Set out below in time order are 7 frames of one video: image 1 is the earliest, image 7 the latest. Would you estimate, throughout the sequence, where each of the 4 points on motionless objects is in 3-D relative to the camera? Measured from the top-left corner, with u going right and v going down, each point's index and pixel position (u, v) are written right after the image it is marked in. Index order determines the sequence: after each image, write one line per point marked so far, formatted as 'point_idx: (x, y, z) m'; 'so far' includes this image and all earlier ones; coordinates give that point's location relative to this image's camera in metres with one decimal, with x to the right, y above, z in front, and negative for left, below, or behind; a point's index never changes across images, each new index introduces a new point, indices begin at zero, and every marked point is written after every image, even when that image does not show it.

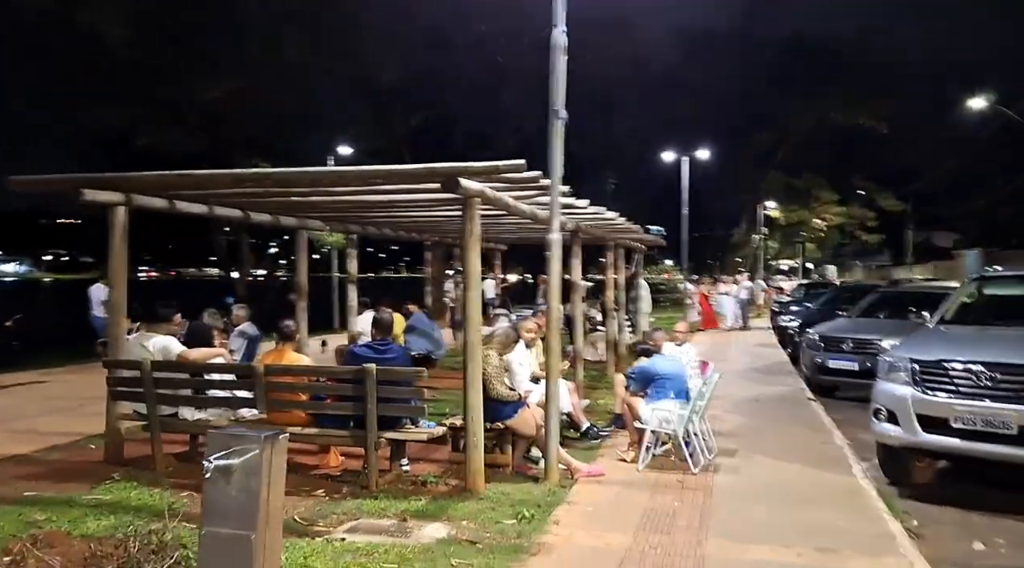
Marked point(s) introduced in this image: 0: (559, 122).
0: (+0.4, +1.3, +7.3) m
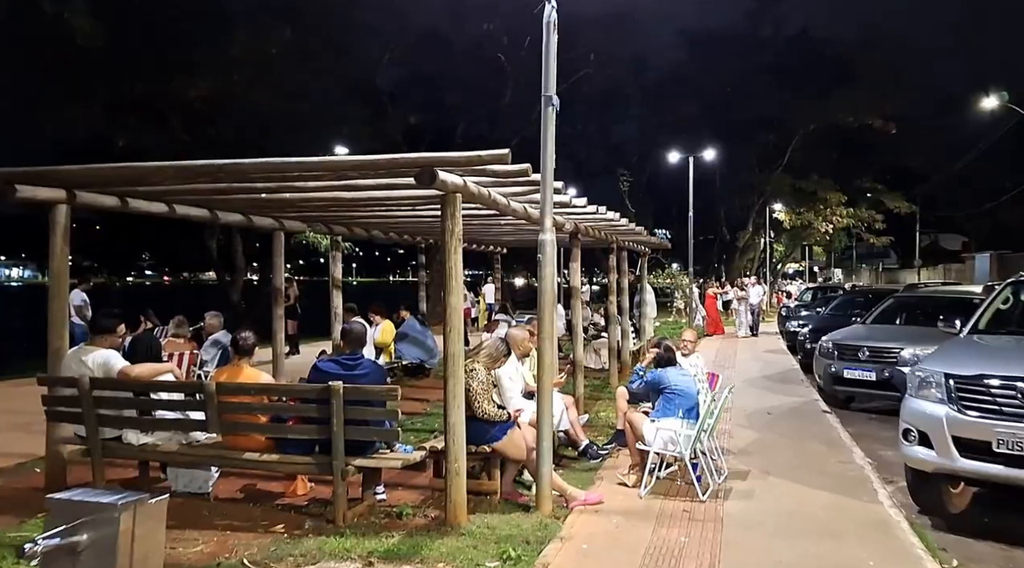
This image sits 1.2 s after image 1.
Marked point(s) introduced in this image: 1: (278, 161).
0: (+0.3, +1.3, +6.5) m
1: (-1.5, +0.8, +6.0) m
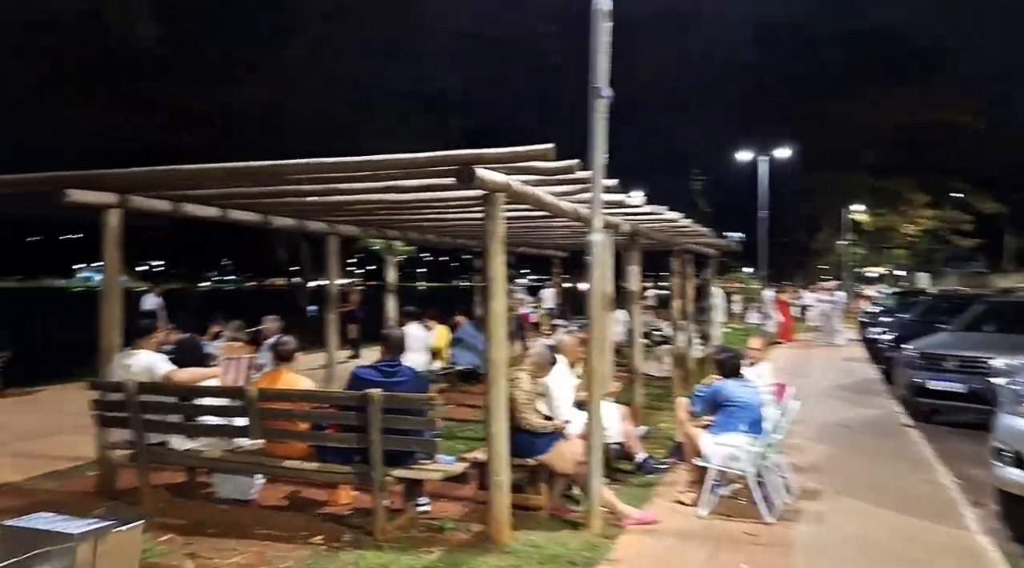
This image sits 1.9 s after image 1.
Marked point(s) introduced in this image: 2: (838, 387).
0: (+0.6, +1.3, +6.2) m
1: (-1.2, +0.8, +5.8) m
2: (+5.4, -1.7, +15.0) m
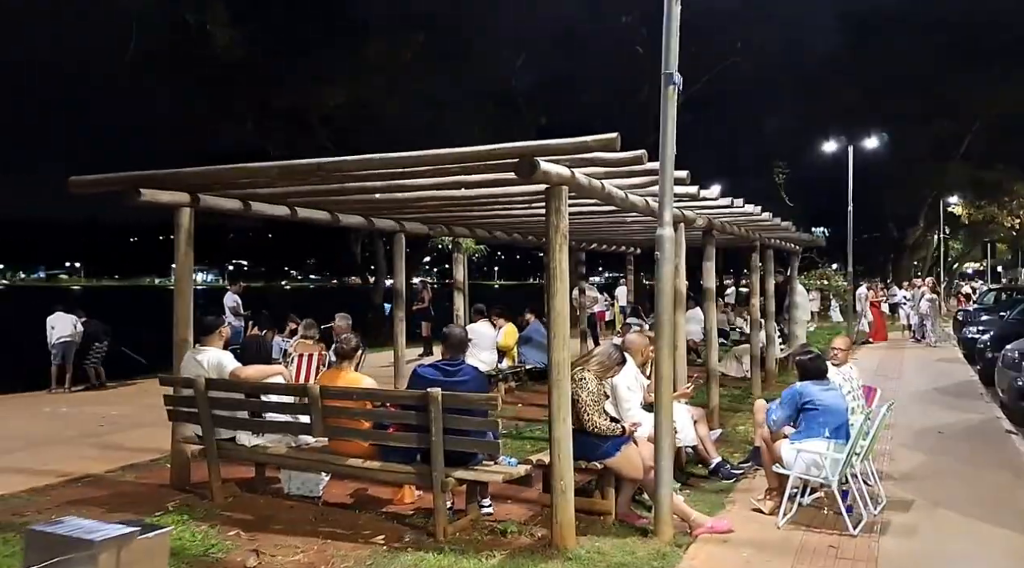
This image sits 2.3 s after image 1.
0: (+1.0, +1.3, +5.9) m
1: (-0.8, +0.8, +5.7) m
2: (+6.6, -1.6, +14.3) m
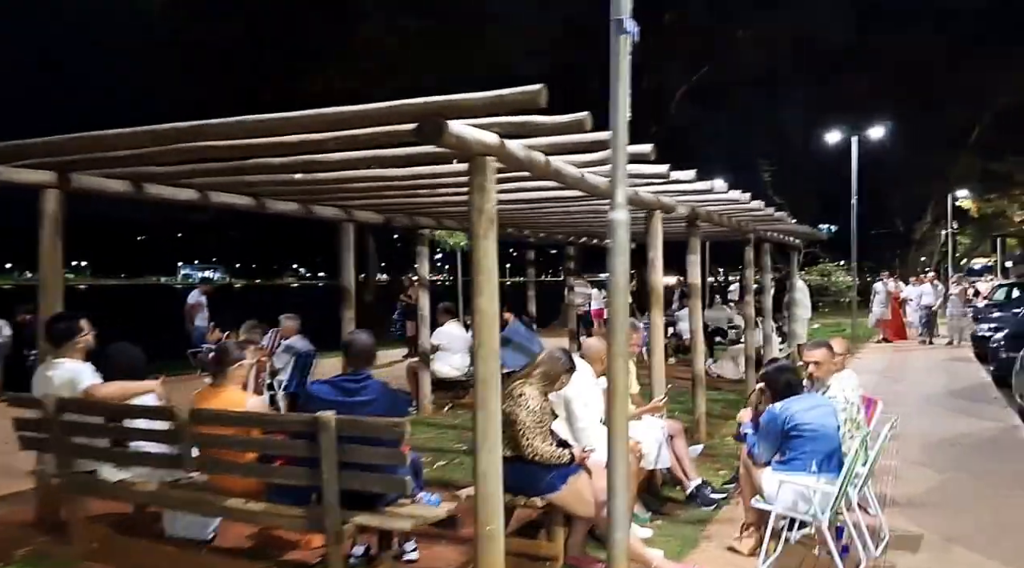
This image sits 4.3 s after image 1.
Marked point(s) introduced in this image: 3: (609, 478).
0: (+0.6, +1.3, +4.8) m
1: (-1.2, +0.8, +4.6) m
2: (+6.2, -1.6, +13.2) m
3: (+0.5, -1.0, +4.8) m
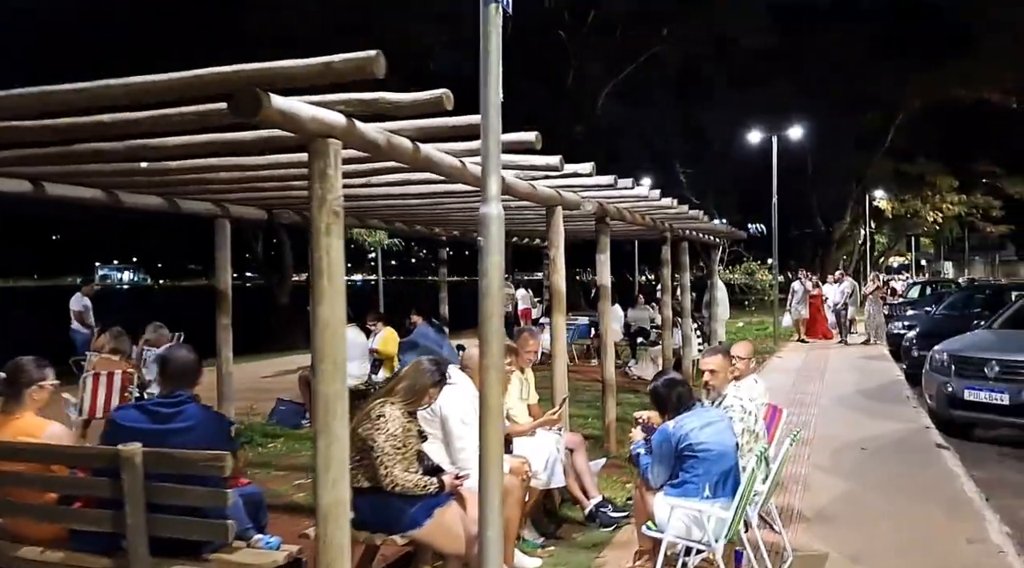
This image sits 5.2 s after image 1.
0: (-0.1, +1.3, +4.2) m
1: (-1.9, +0.8, +3.8) m
2: (+4.9, -1.6, +12.9) m
3: (-0.1, -1.0, +4.2) m
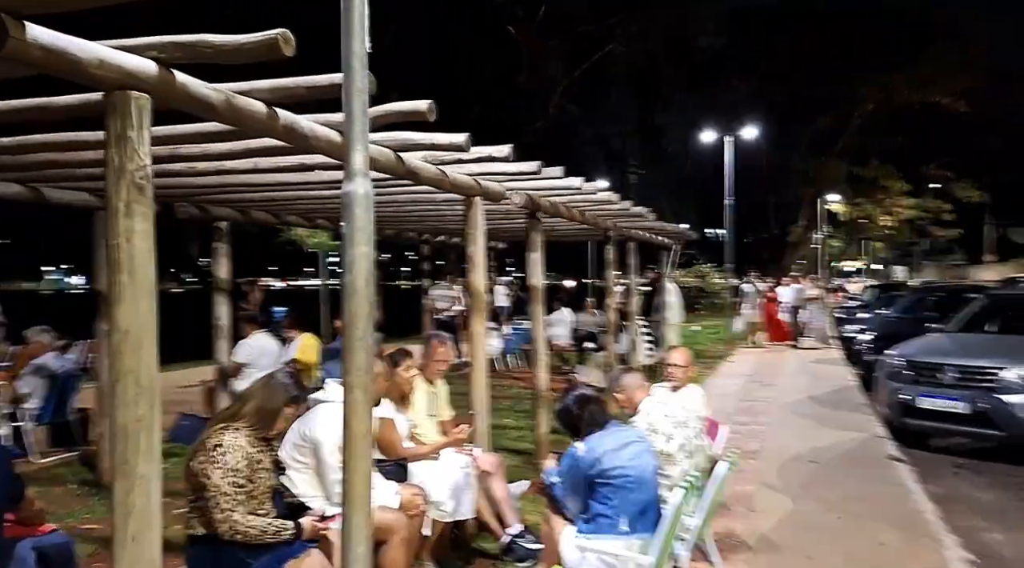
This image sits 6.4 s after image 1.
0: (-0.6, +1.3, +3.4) m
1: (-2.4, +0.8, +2.9) m
2: (+4.1, -1.6, +12.3) m
3: (-0.6, -1.0, +3.3) m
